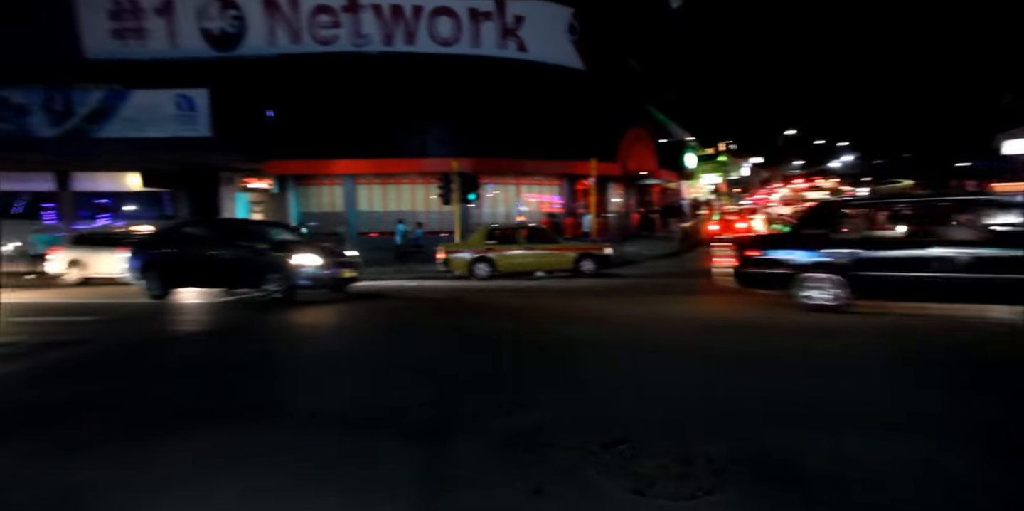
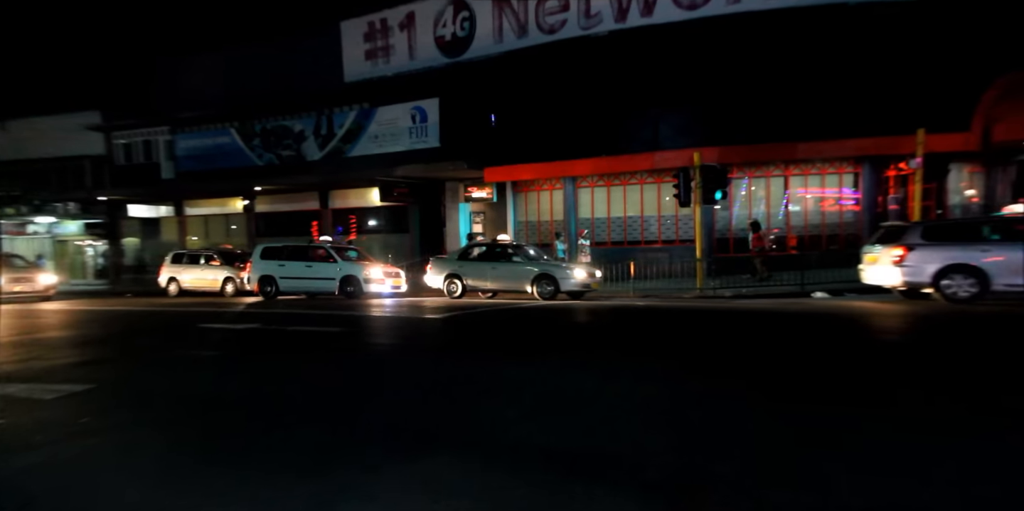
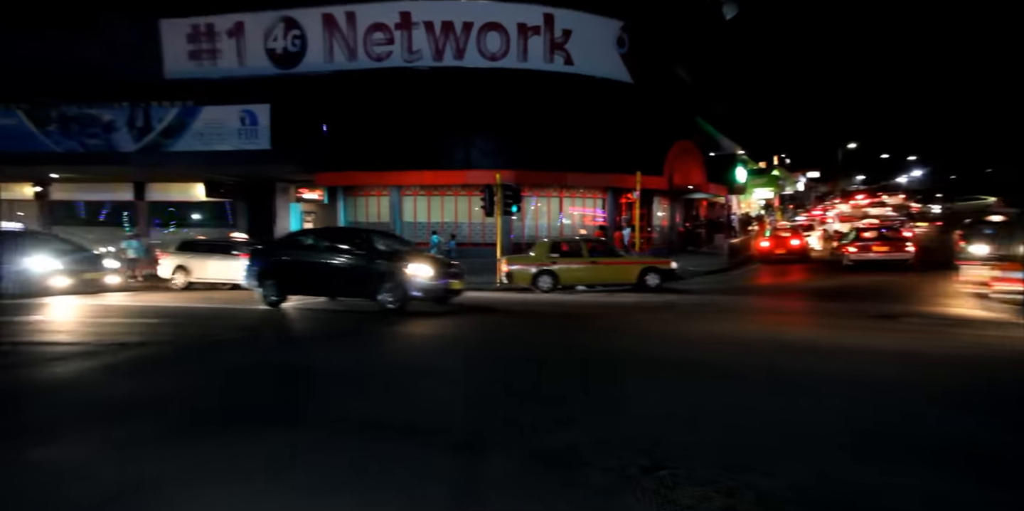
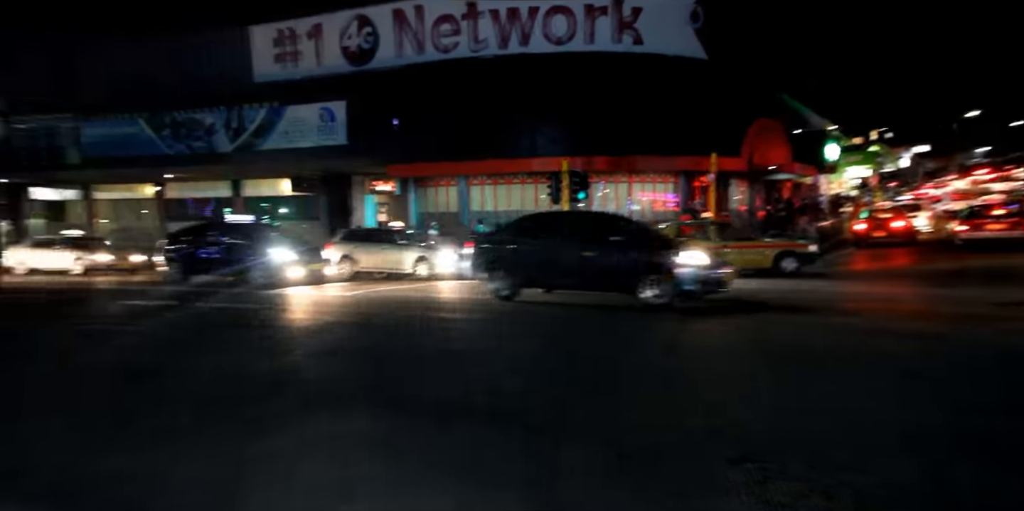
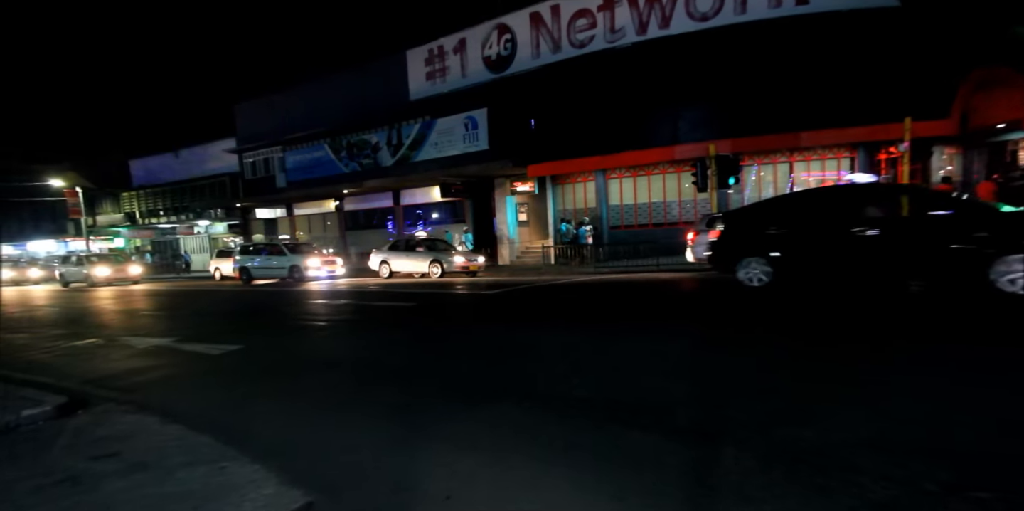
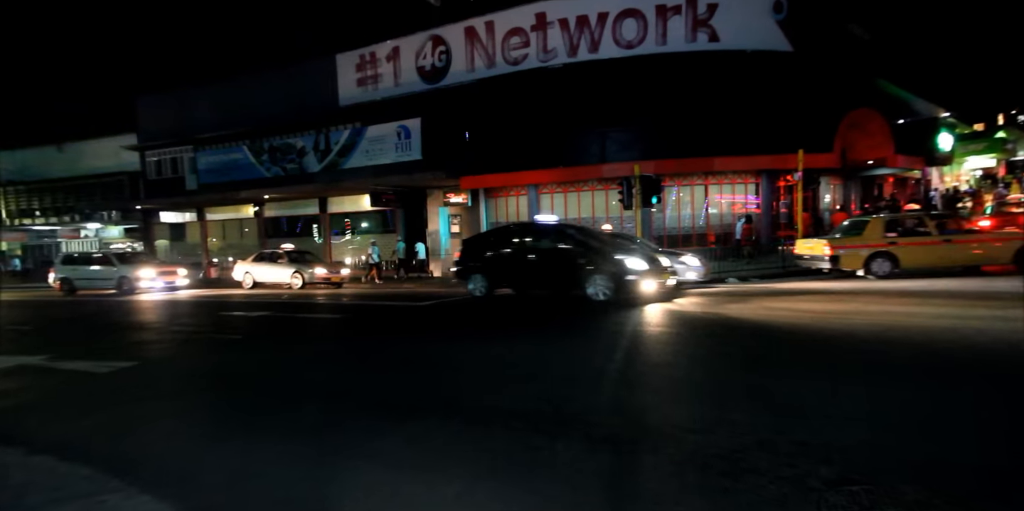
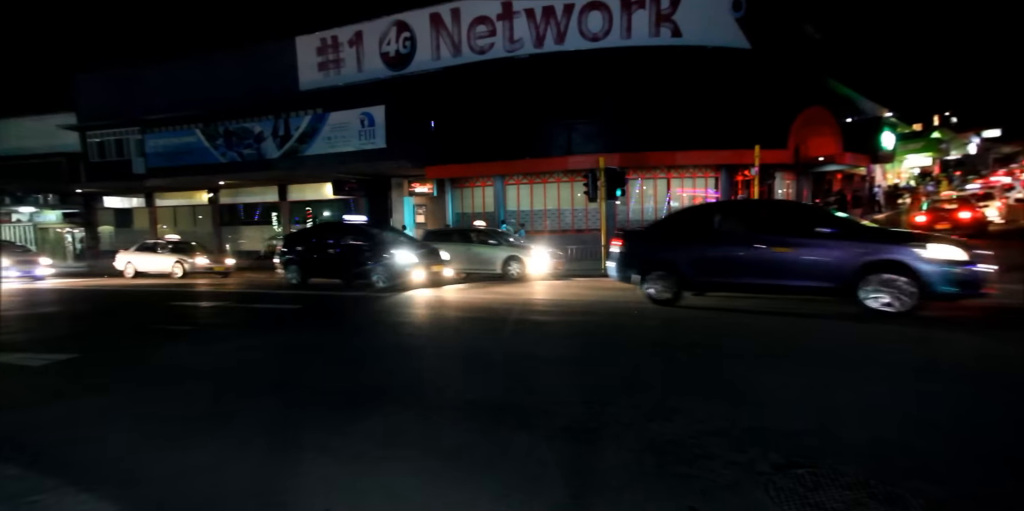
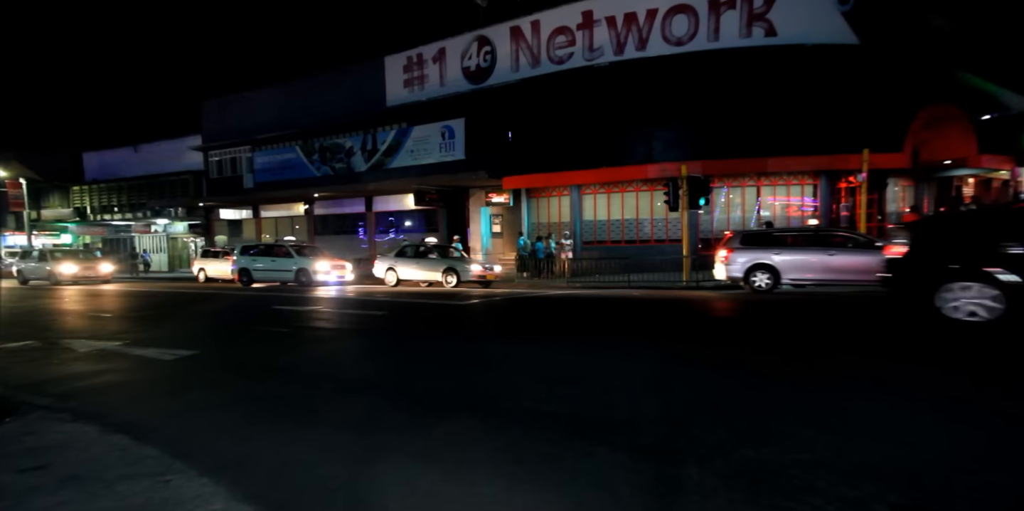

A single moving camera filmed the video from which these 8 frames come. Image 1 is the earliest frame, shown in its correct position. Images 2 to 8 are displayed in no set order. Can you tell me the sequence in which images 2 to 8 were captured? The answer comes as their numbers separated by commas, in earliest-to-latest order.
3, 4, 7, 6, 5, 8, 2
